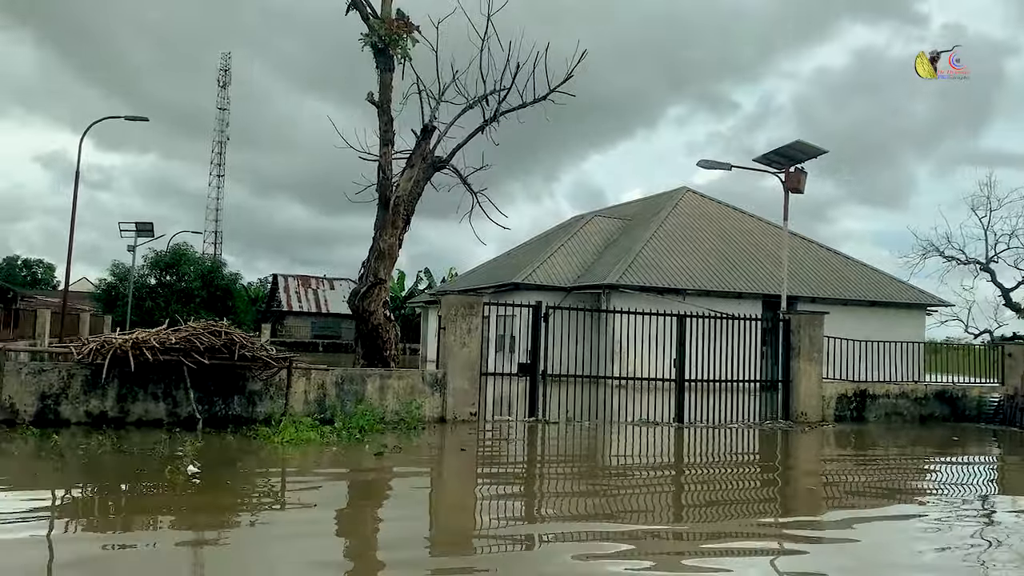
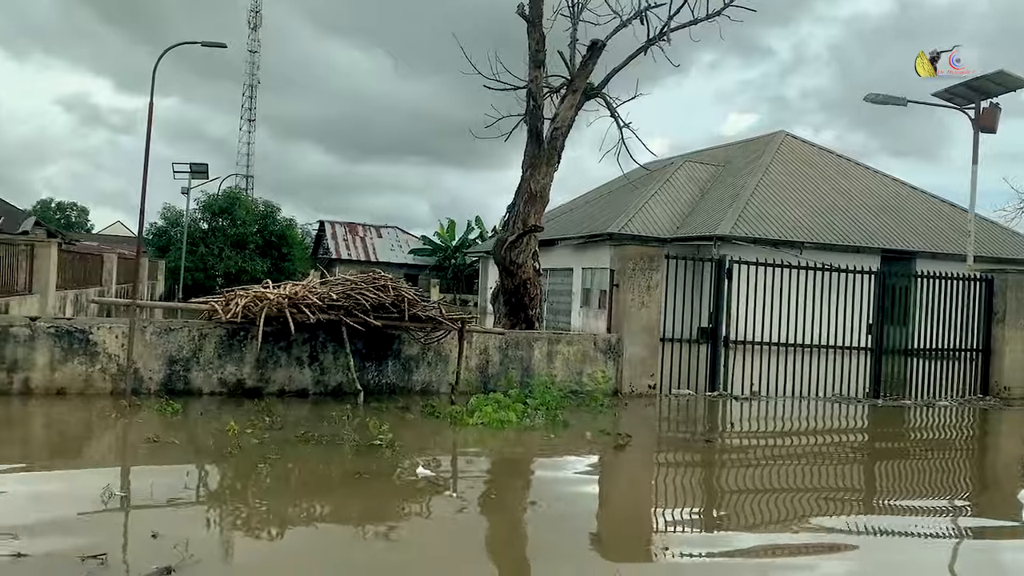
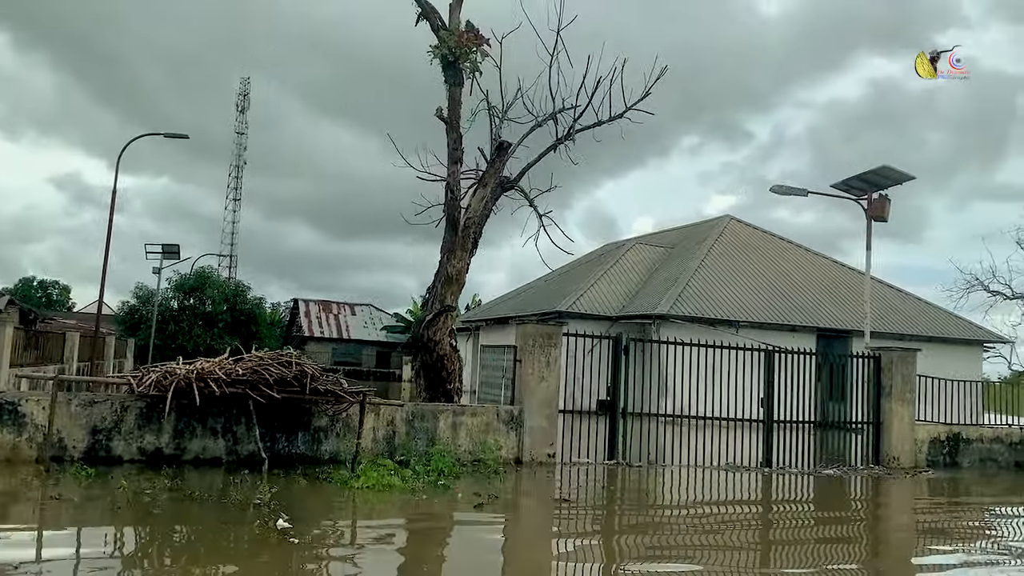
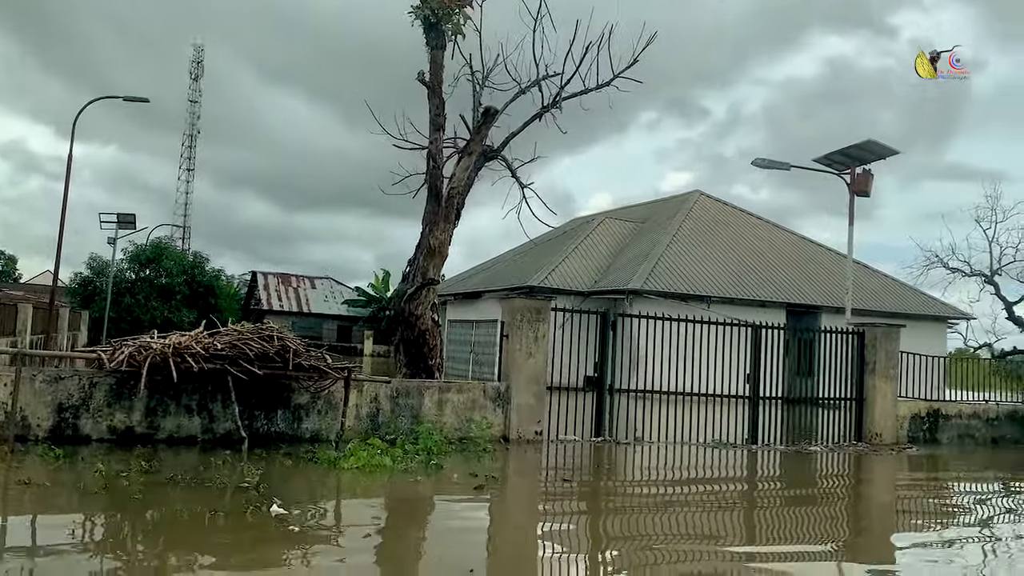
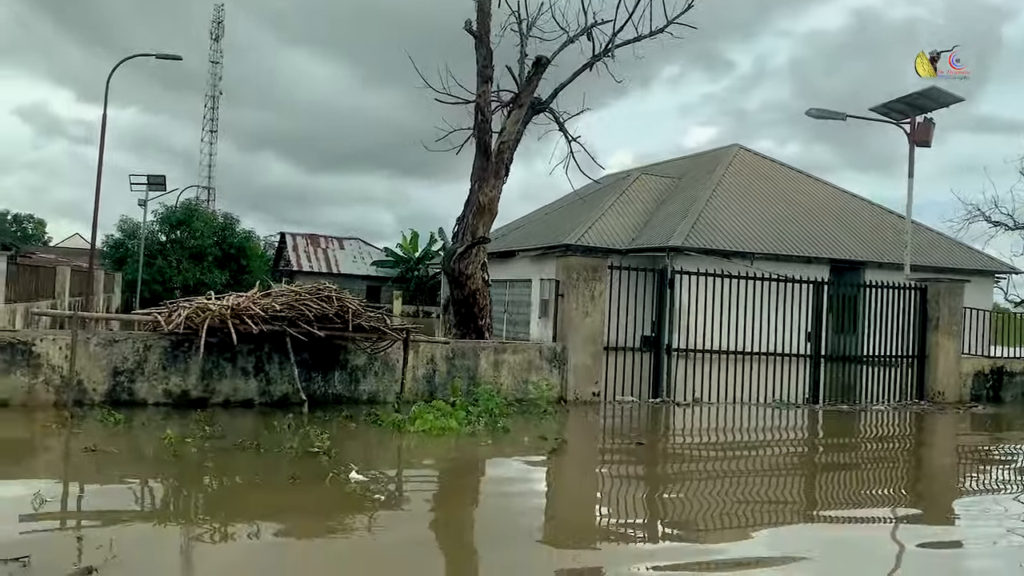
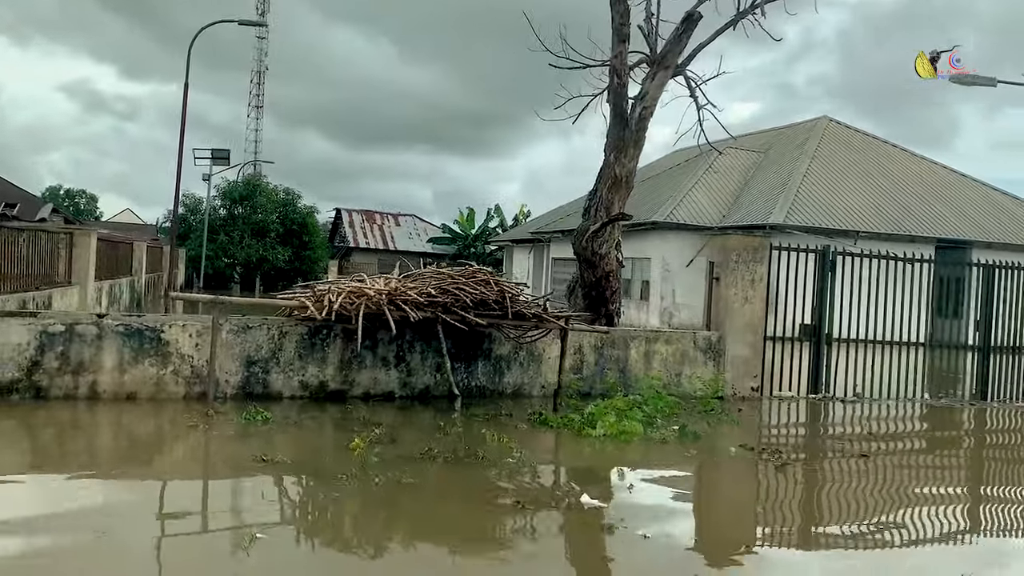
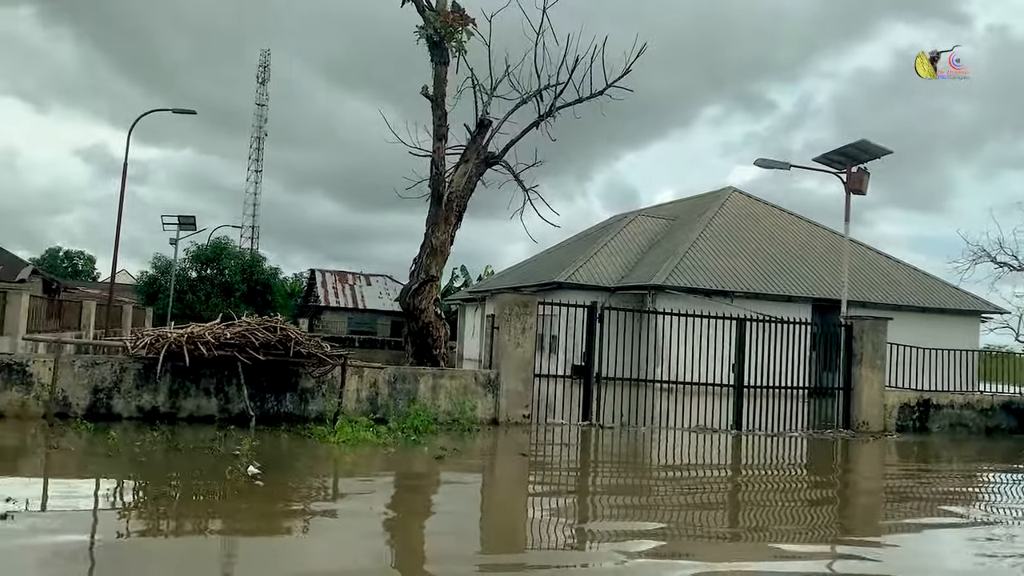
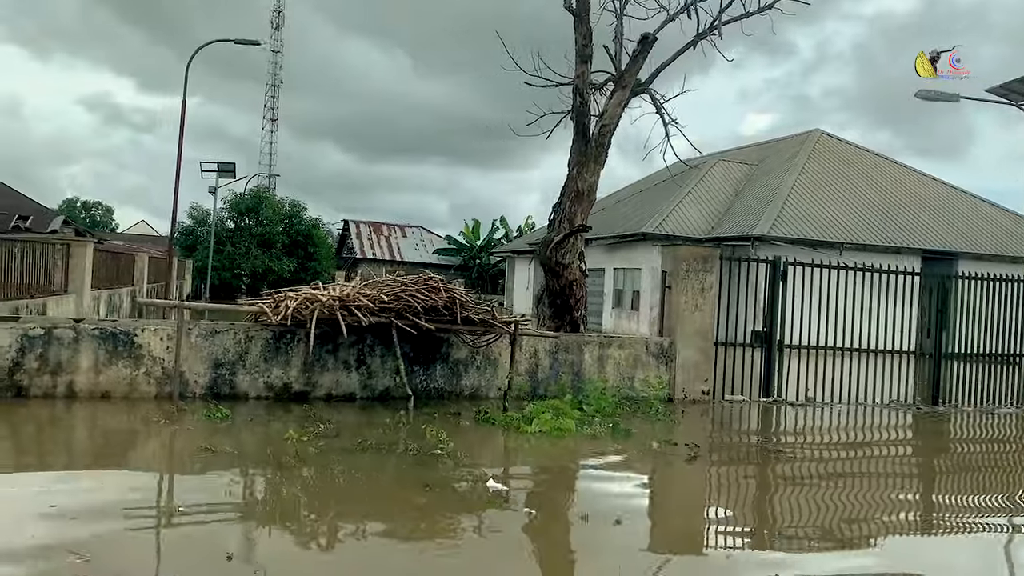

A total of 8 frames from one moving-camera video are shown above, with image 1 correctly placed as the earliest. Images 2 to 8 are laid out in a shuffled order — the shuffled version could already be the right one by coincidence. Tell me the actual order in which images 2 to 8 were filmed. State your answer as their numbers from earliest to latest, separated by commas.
7, 3, 4, 5, 2, 8, 6
